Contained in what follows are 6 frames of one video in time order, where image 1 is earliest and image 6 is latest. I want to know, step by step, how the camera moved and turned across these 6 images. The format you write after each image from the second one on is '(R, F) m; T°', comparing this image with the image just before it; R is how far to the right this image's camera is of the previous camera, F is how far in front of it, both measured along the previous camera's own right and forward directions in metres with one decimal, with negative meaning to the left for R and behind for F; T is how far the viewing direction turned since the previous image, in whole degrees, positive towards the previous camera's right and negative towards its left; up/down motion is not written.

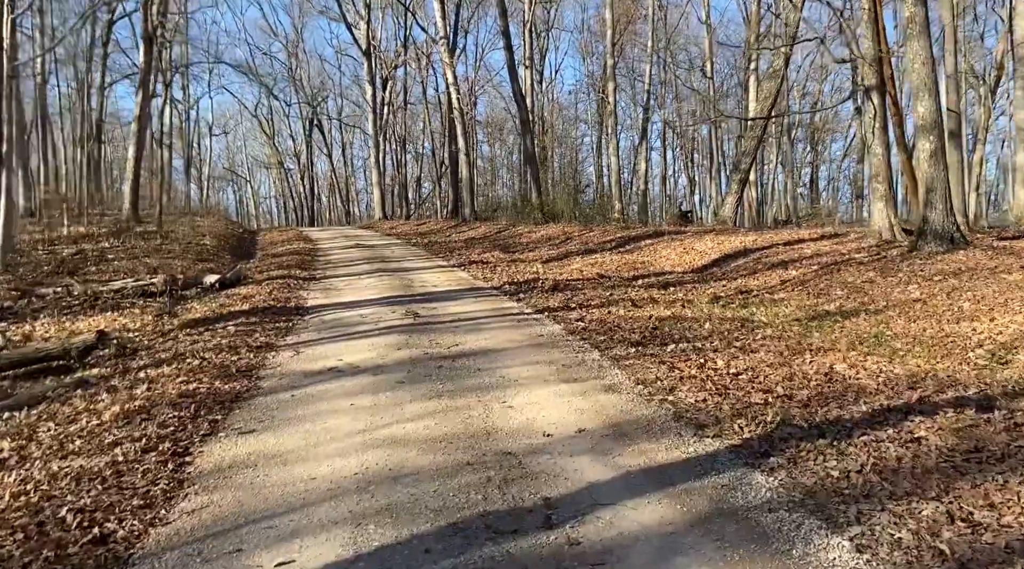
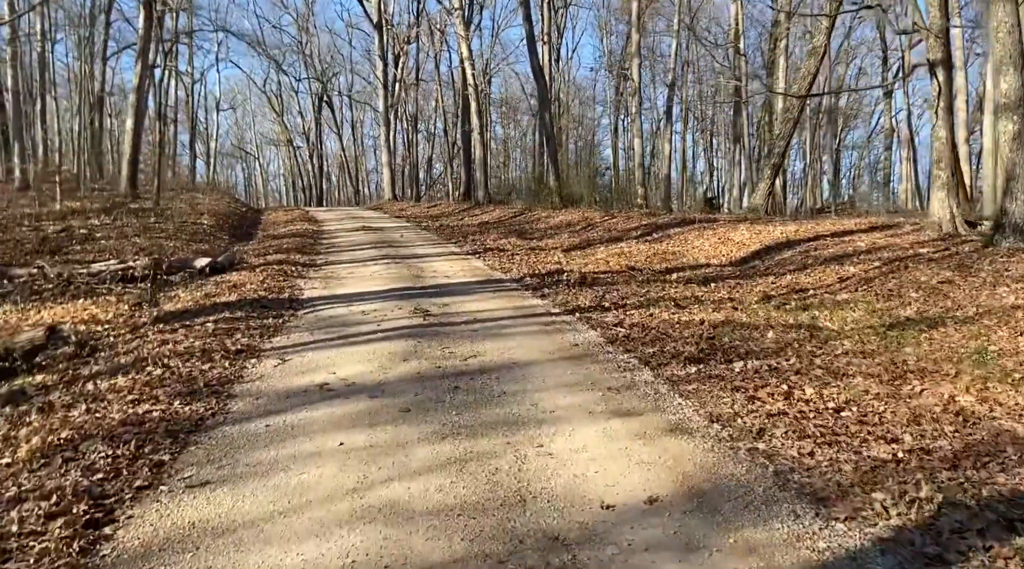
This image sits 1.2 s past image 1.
(-0.2, +1.6) m; -1°
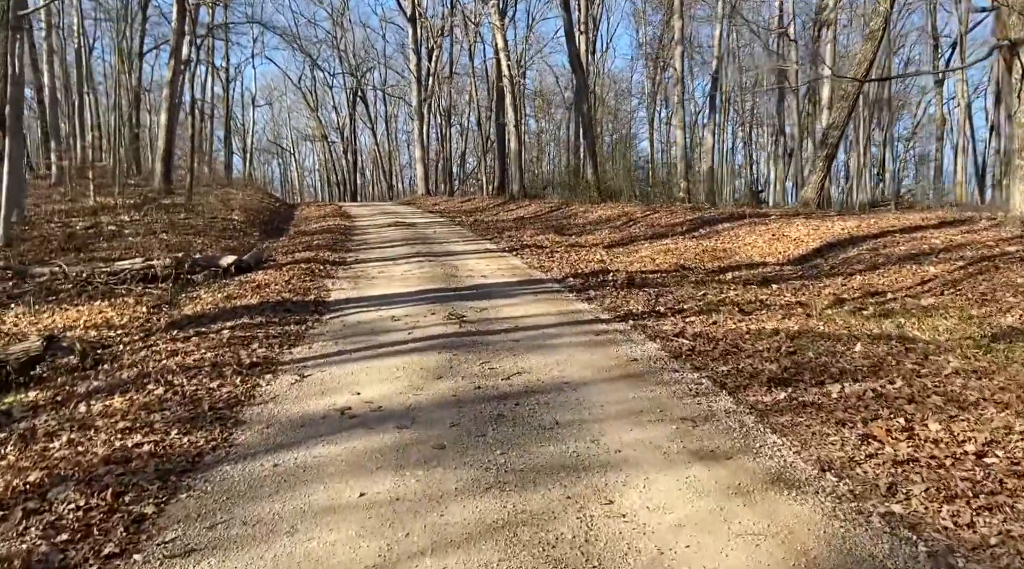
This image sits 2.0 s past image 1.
(-0.1, +1.0) m; -2°
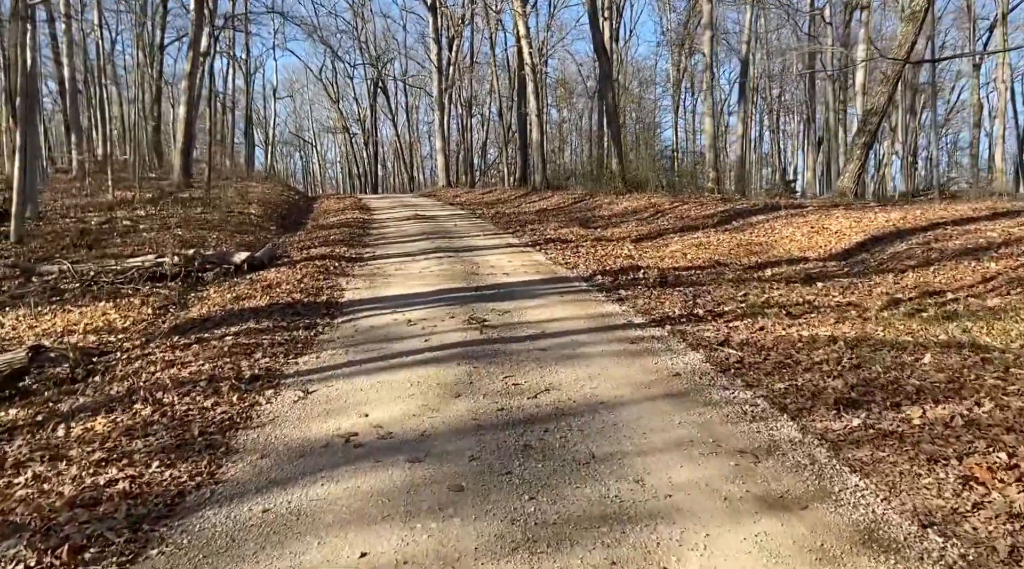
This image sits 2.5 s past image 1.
(0.0, +0.7) m; -2°
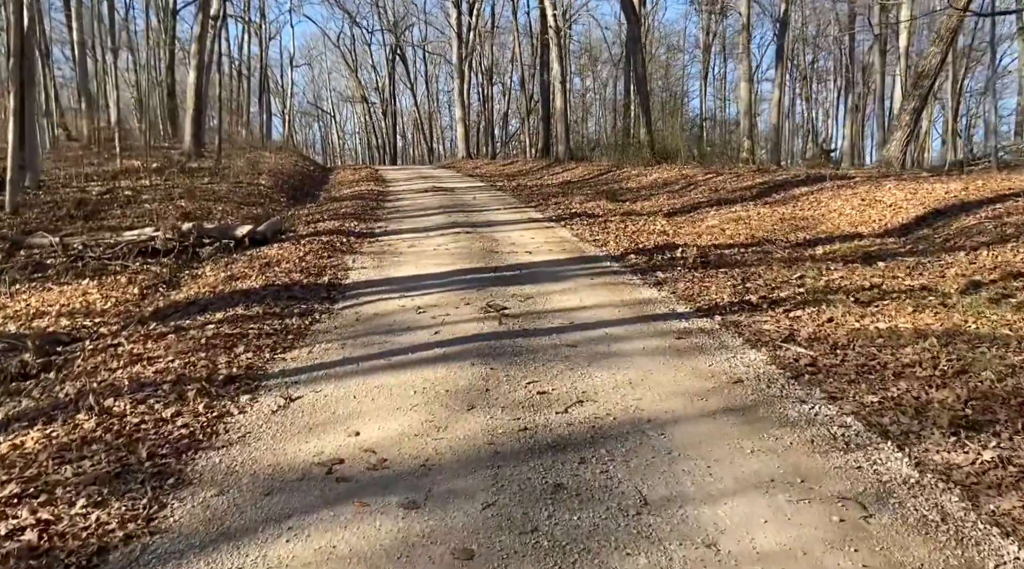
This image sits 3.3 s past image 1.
(0.0, +1.1) m; -1°
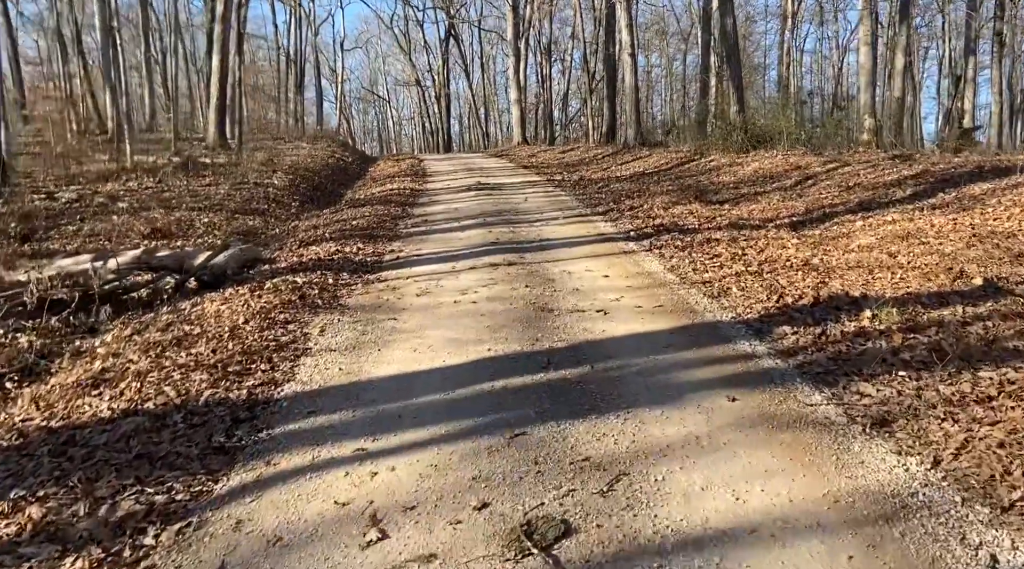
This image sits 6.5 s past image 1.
(0.0, +4.3) m; -4°
